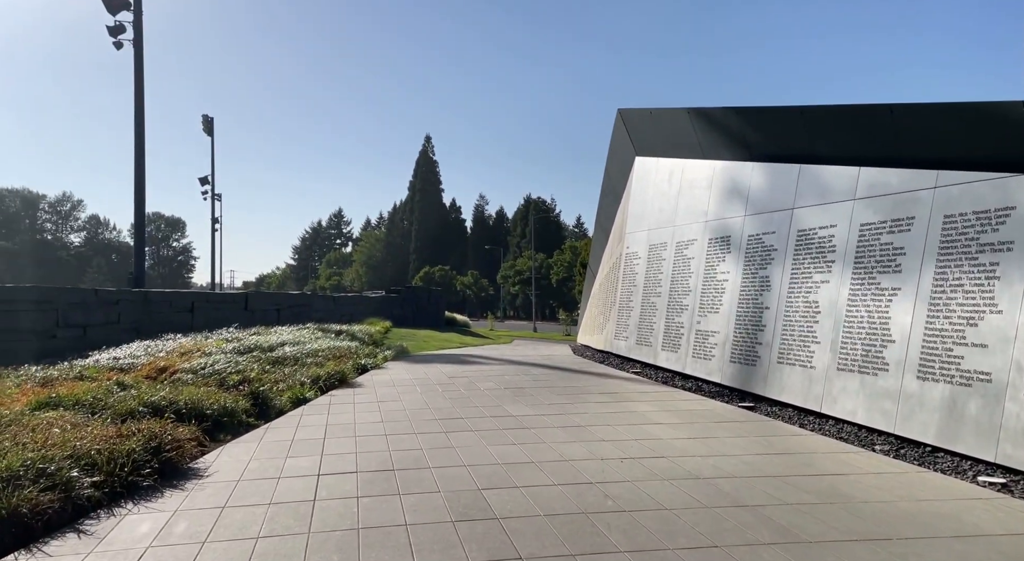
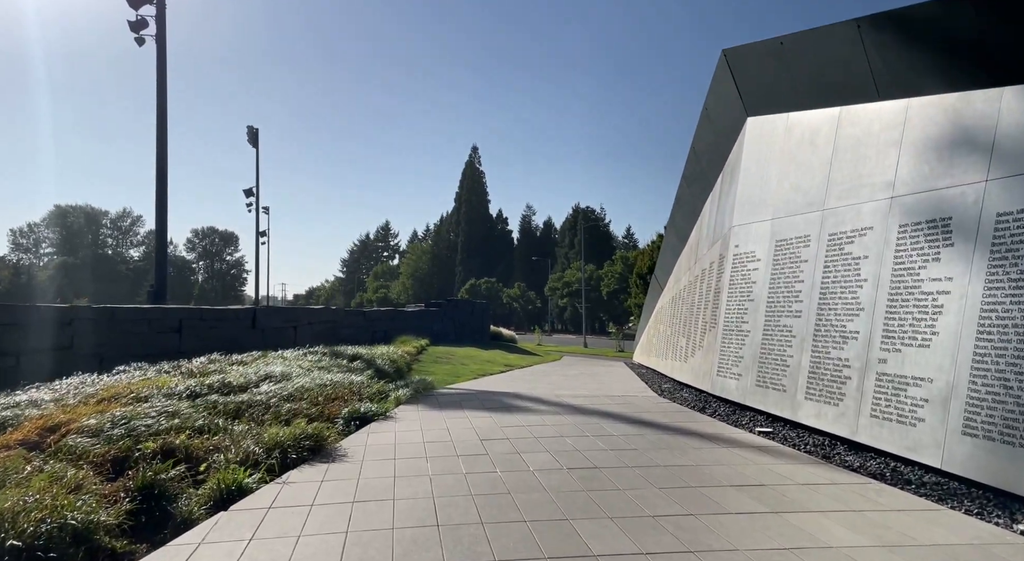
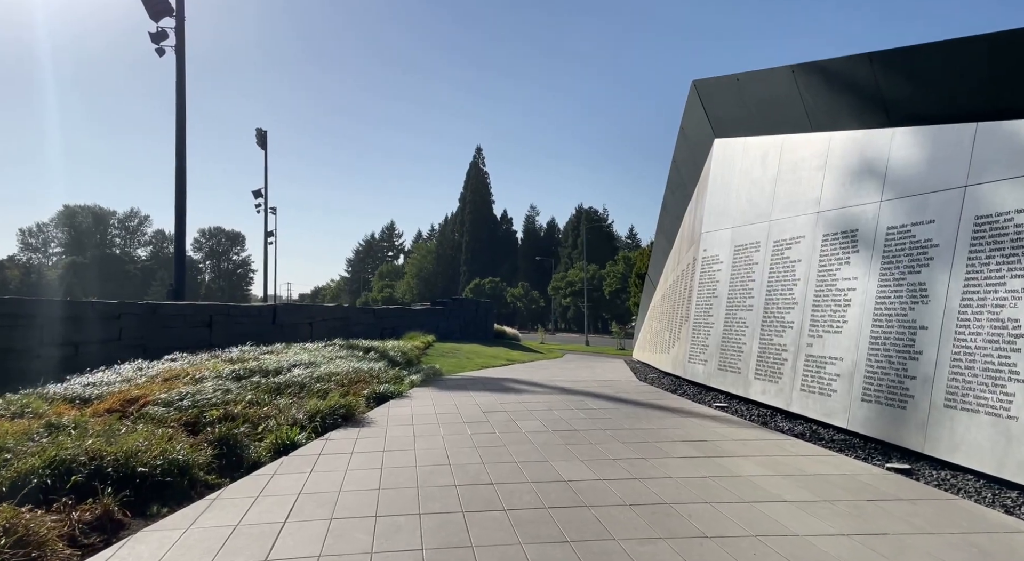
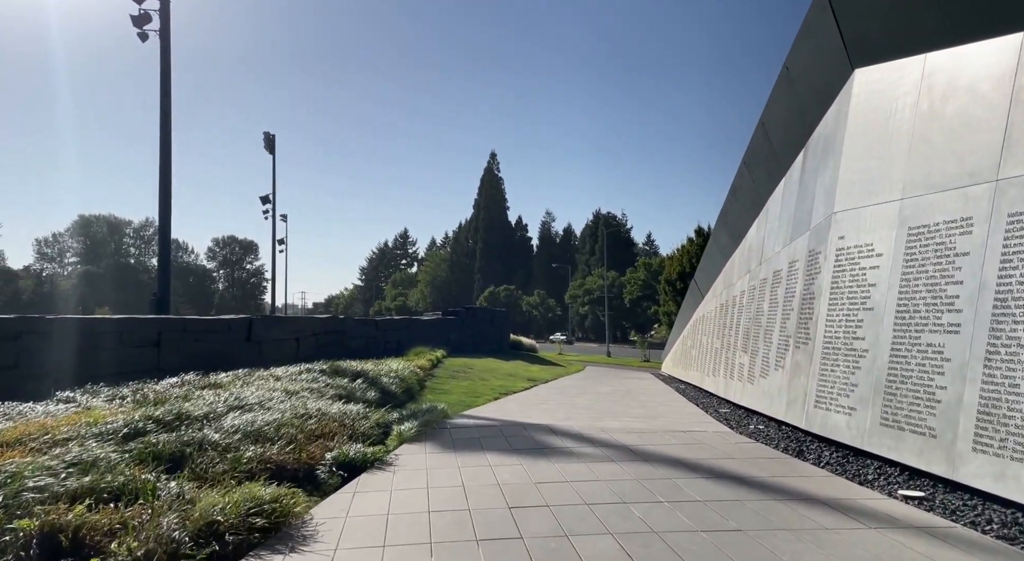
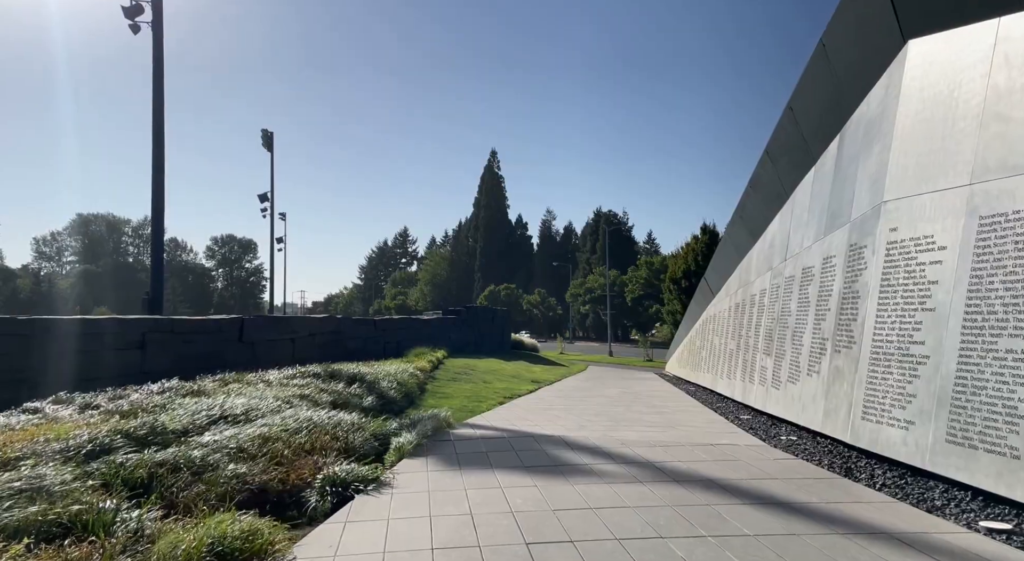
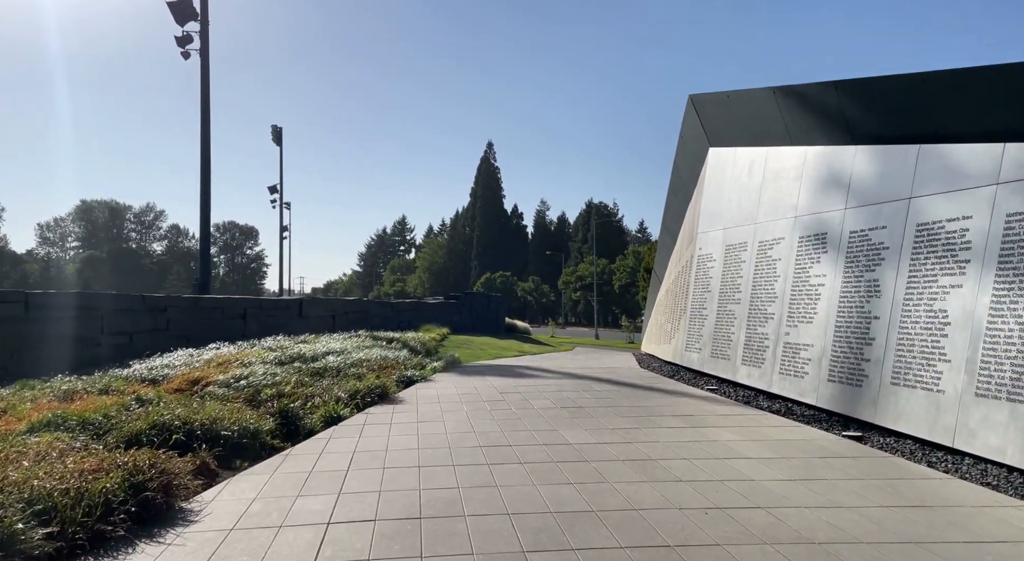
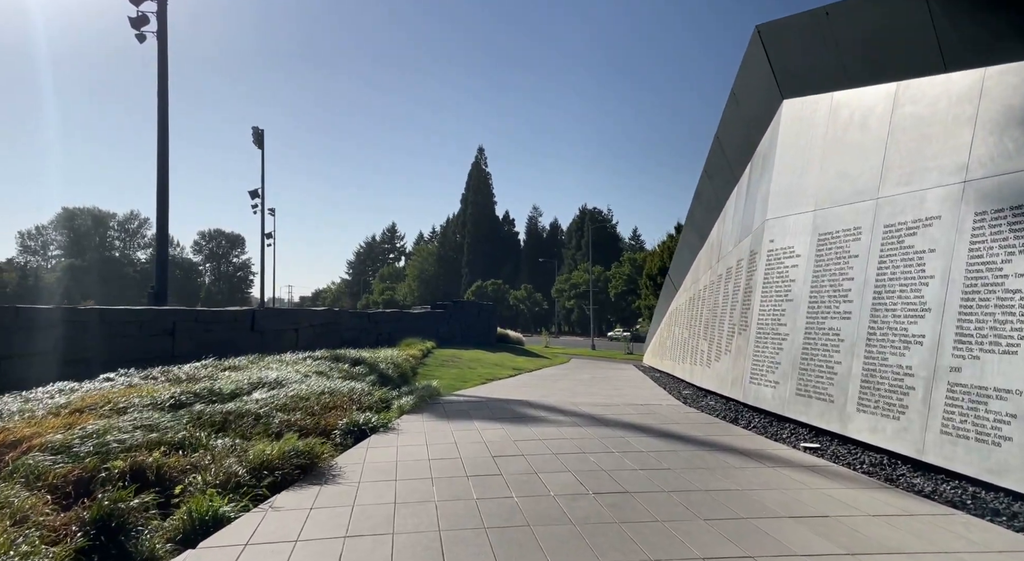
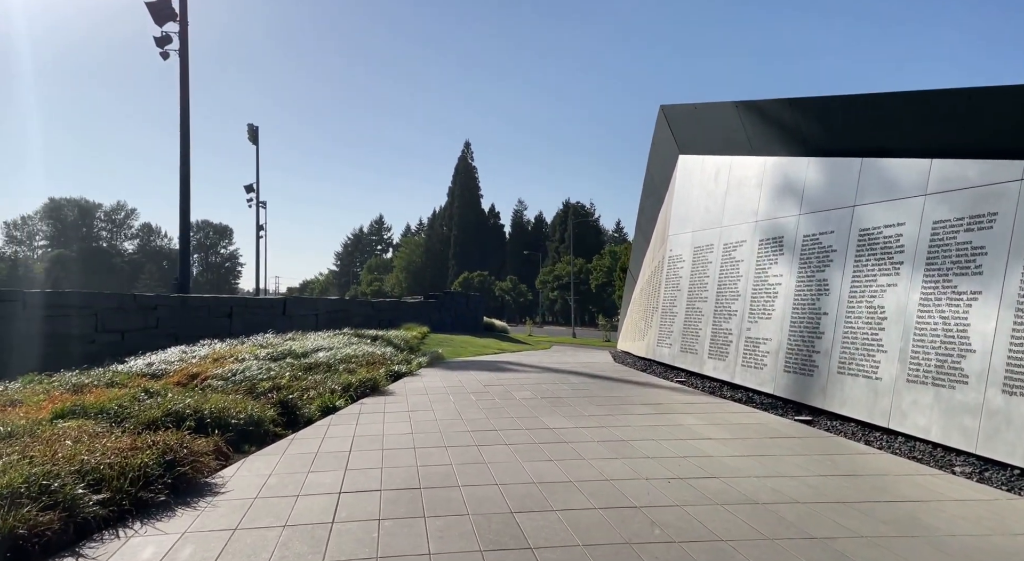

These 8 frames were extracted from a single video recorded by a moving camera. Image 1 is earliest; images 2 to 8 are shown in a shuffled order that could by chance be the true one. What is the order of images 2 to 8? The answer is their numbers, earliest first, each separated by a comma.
8, 6, 3, 2, 7, 4, 5
